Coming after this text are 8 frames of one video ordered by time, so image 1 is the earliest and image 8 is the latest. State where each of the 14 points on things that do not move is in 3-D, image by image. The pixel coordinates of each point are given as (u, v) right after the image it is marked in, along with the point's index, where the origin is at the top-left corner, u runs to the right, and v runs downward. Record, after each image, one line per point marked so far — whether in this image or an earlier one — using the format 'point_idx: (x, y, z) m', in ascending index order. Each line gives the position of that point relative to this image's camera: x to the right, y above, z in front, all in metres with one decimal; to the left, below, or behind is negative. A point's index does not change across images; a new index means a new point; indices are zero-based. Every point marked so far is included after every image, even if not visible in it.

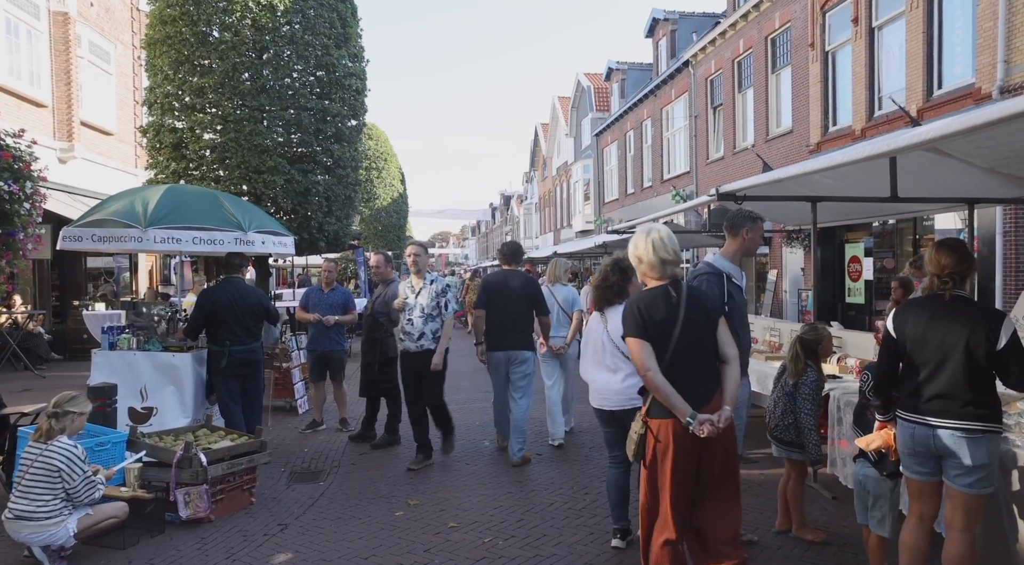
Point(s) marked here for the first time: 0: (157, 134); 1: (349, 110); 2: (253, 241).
0: (-4.9, +2.1, +10.4) m
1: (-2.4, +2.6, +11.4) m
2: (-2.3, +0.3, +6.6) m
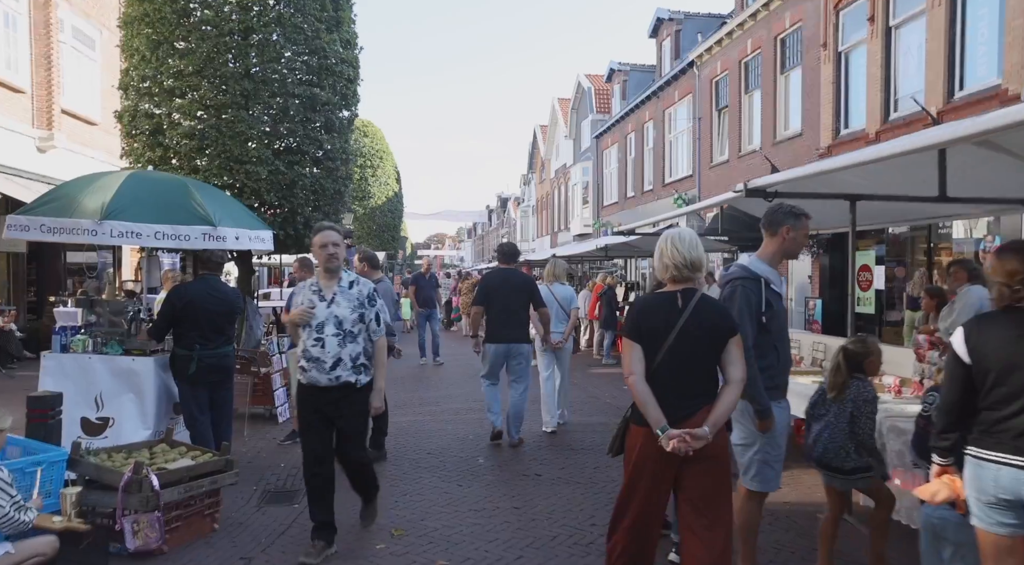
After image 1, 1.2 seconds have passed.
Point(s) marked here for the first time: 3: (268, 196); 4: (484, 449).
0: (-4.9, +2.1, +9.8) m
1: (-2.4, +2.6, +10.8) m
2: (-2.3, +0.4, +6.0) m
3: (-3.2, +1.2, +9.9) m
4: (-0.3, -1.6, +7.2) m
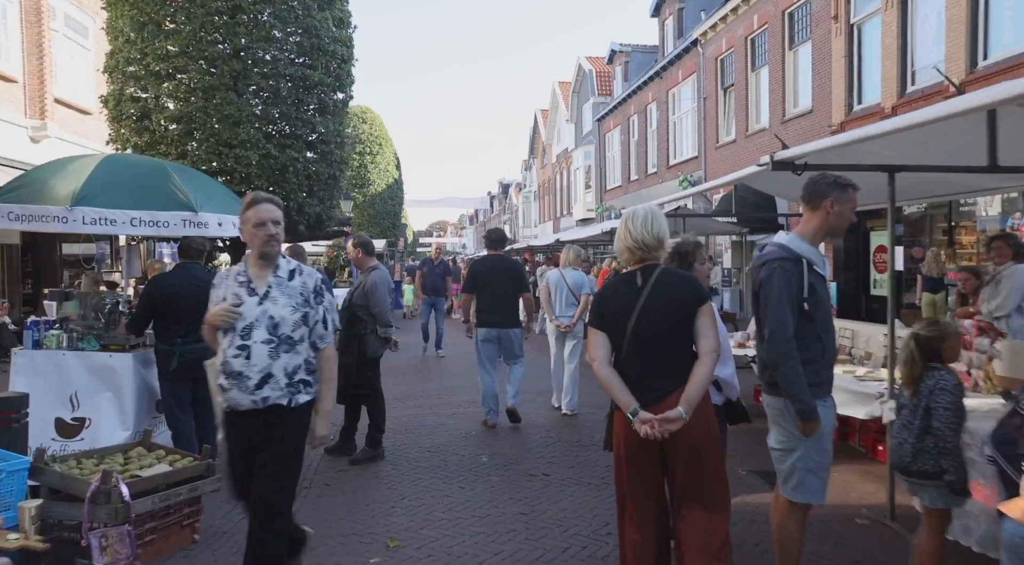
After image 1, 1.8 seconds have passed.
0: (-4.9, +2.2, +9.3) m
1: (-2.4, +2.8, +10.4) m
2: (-2.3, +0.4, +5.6) m
3: (-3.2, +1.3, +9.5) m
4: (-0.2, -1.5, +6.8) m
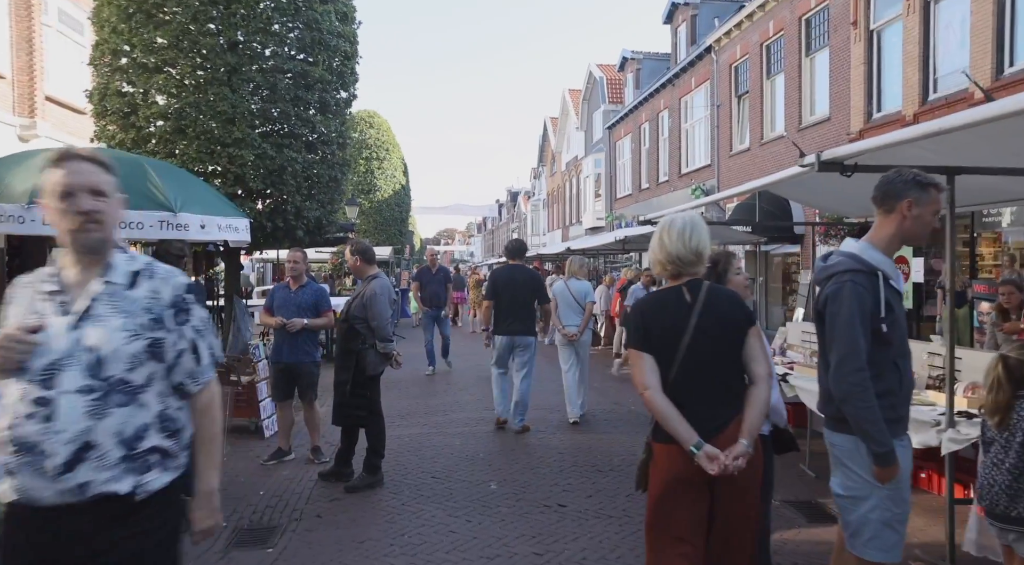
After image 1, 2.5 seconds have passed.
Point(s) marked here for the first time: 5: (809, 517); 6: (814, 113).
0: (-4.7, +2.1, +8.9) m
1: (-2.3, +2.6, +9.9) m
2: (-2.2, +0.4, +5.1) m
3: (-3.1, +1.2, +9.0) m
4: (-0.1, -1.5, +6.2) m
5: (+1.9, -1.5, +5.0) m
6: (+6.6, +3.7, +16.6) m
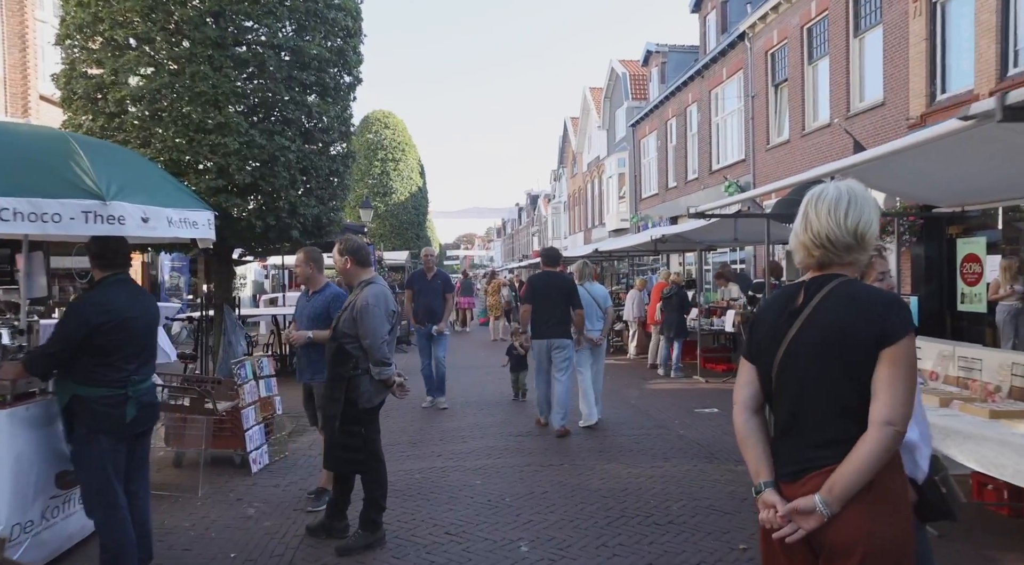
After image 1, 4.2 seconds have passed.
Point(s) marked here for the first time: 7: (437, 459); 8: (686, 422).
0: (-4.5, +2.0, +7.8) m
1: (-2.0, +2.6, +8.7) m
2: (-2.0, +0.3, +3.9) m
3: (-2.8, +1.1, +7.9) m
4: (+0.1, -1.6, +5.0) m
5: (+2.1, -1.5, +3.7) m
6: (+7.1, +3.7, +15.2) m
7: (-0.7, -1.6, +6.8) m
8: (+2.0, -1.6, +8.7) m
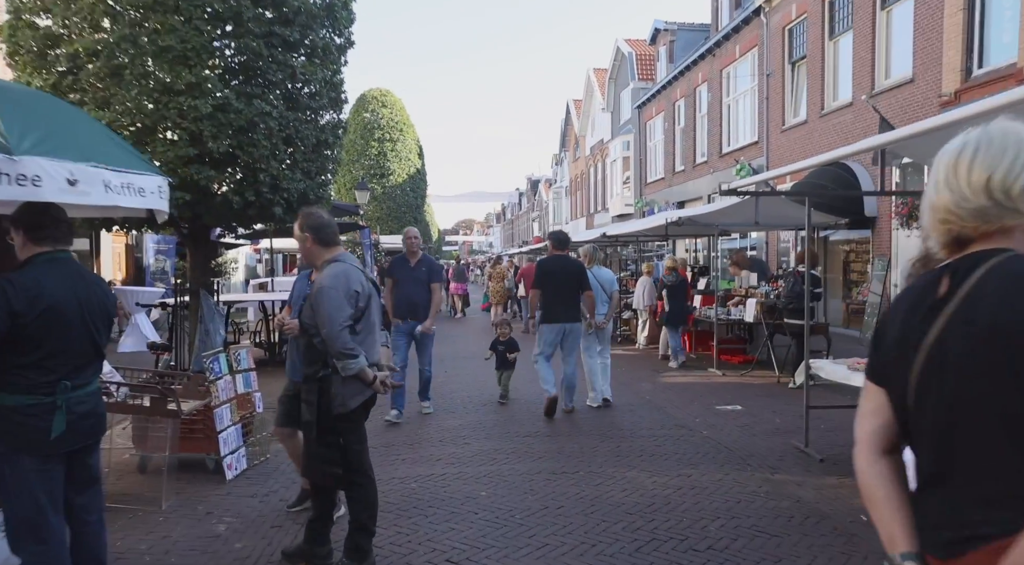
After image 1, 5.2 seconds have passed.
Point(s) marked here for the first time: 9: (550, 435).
0: (-4.4, +2.2, +7.0) m
1: (-1.9, +2.7, +7.9) m
2: (-1.9, +0.4, +3.2) m
3: (-2.7, +1.3, +7.1) m
4: (+0.2, -1.5, +4.3) m
5: (+2.2, -1.5, +3.0) m
6: (+7.2, +3.9, +14.4) m
7: (-0.6, -1.5, +6.1) m
8: (+2.0, -1.4, +7.9) m
9: (+0.4, -1.4, +7.2) m
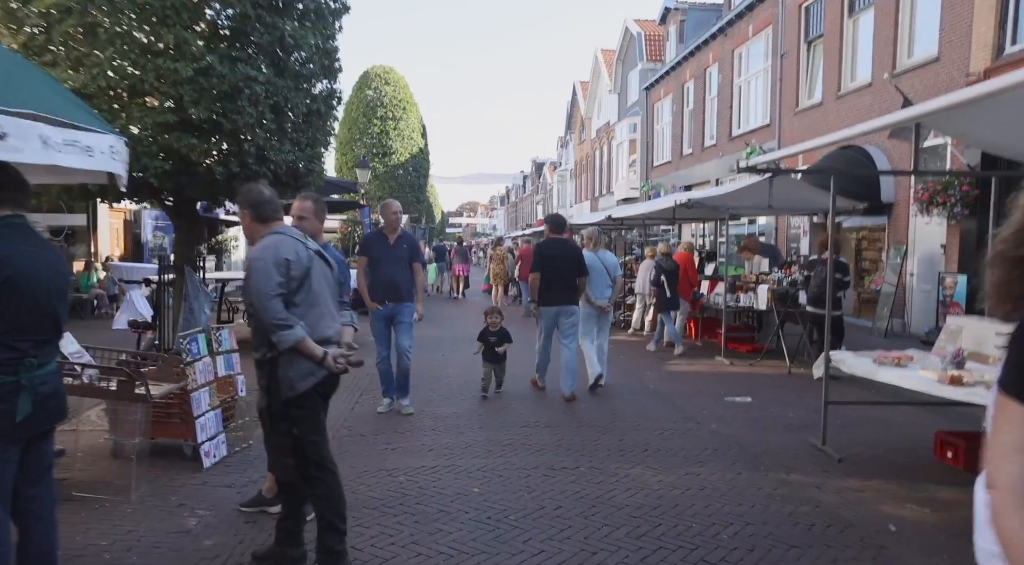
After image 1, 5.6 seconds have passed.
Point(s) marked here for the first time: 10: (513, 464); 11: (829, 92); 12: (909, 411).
0: (-4.3, +2.5, +6.5) m
1: (-1.8, +3.0, +7.4) m
2: (-1.9, +0.5, +2.7) m
3: (-2.7, +1.5, +6.6) m
4: (+0.1, -1.4, +3.9) m
5: (+2.2, -1.5, +2.5) m
6: (+7.3, +4.1, +13.8) m
7: (-0.6, -1.3, +5.7) m
8: (+2.0, -1.3, +7.5) m
9: (+0.3, -1.3, +6.8) m
10: (0.0, -1.3, +5.5) m
11: (+6.9, +4.2, +16.6) m
12: (+3.7, -1.2, +7.0) m
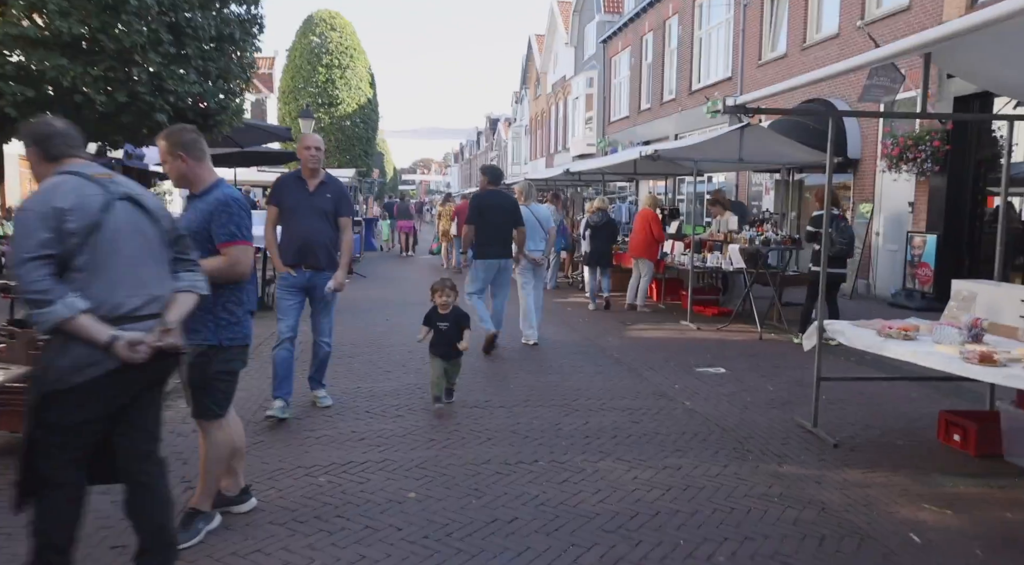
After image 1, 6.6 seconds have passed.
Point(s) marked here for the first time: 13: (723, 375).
0: (-4.7, +2.8, +5.1) m
1: (-2.3, +3.3, +6.1) m
2: (-2.1, +0.6, +1.6) m
3: (-3.1, +1.8, +5.4) m
4: (-0.1, -1.2, +2.9) m
5: (+2.0, -1.4, +1.8) m
6: (+6.4, +4.8, +13.0) m
7: (-1.0, -1.0, +4.7) m
8: (+1.6, -0.9, +6.7) m
9: (-0.1, -1.0, +5.9) m
10: (-0.3, -1.1, +4.6) m
11: (+5.9, +5.0, +15.8) m
12: (+3.2, -0.8, +6.3) m
13: (+2.0, -0.9, +7.2) m
